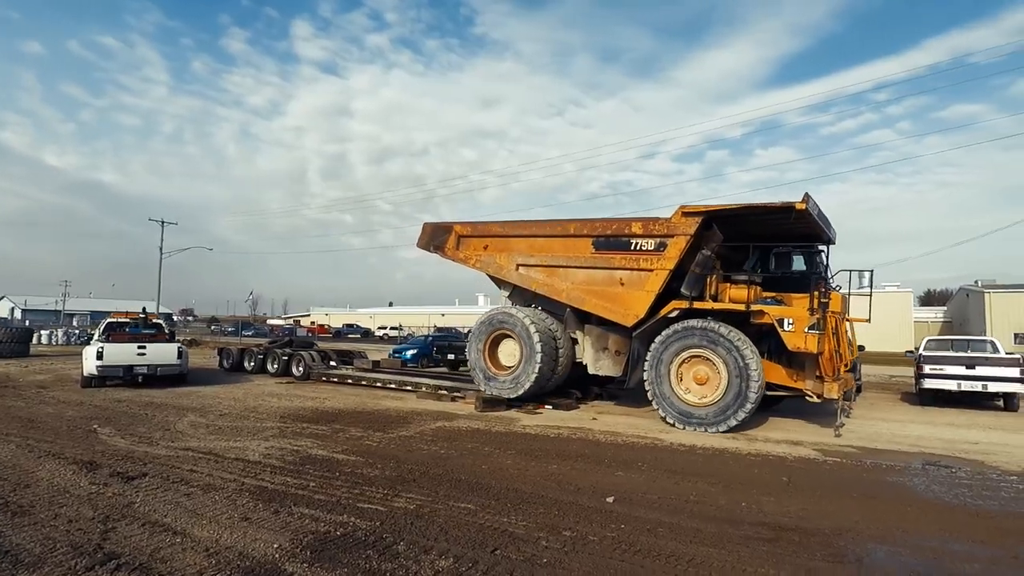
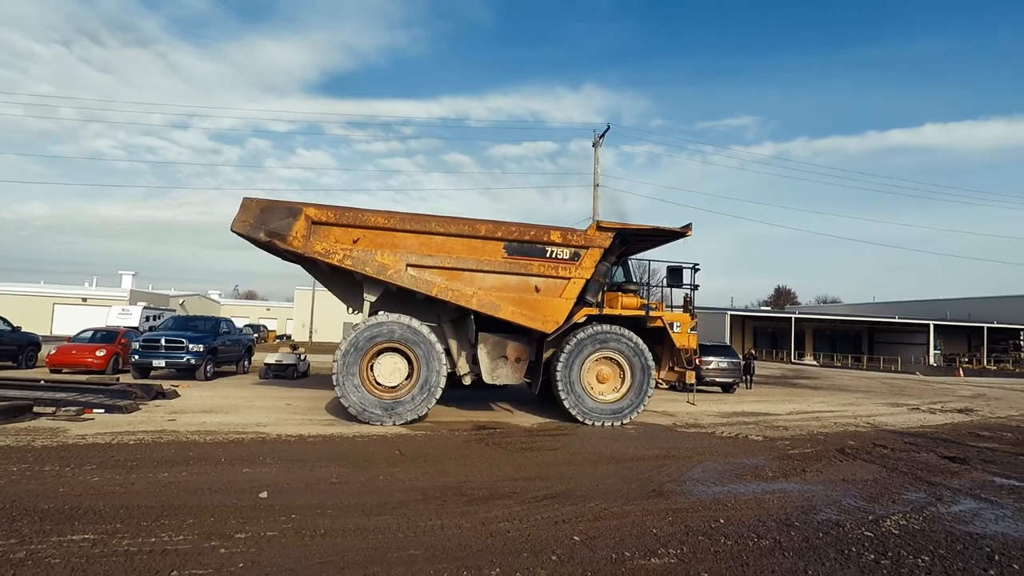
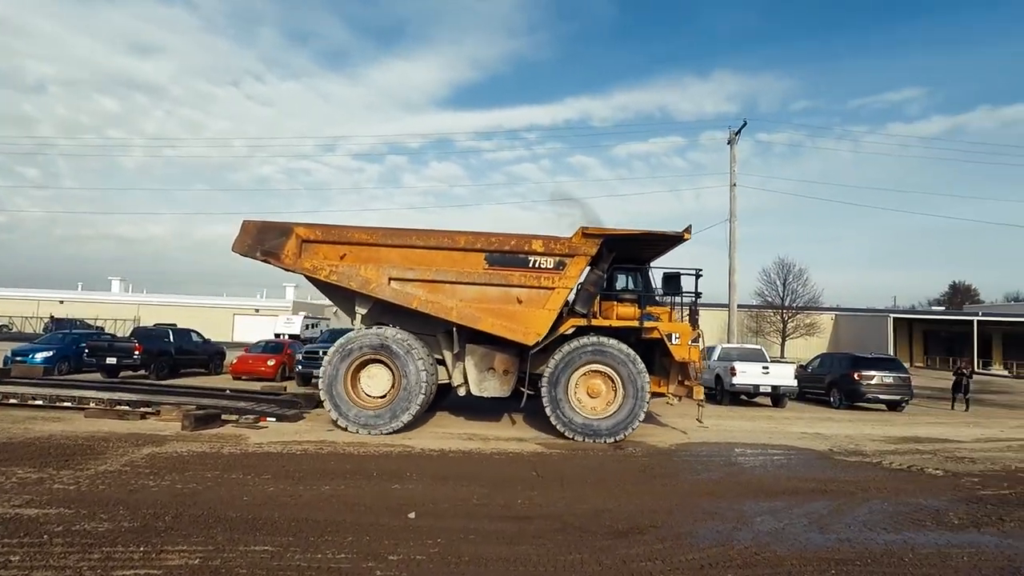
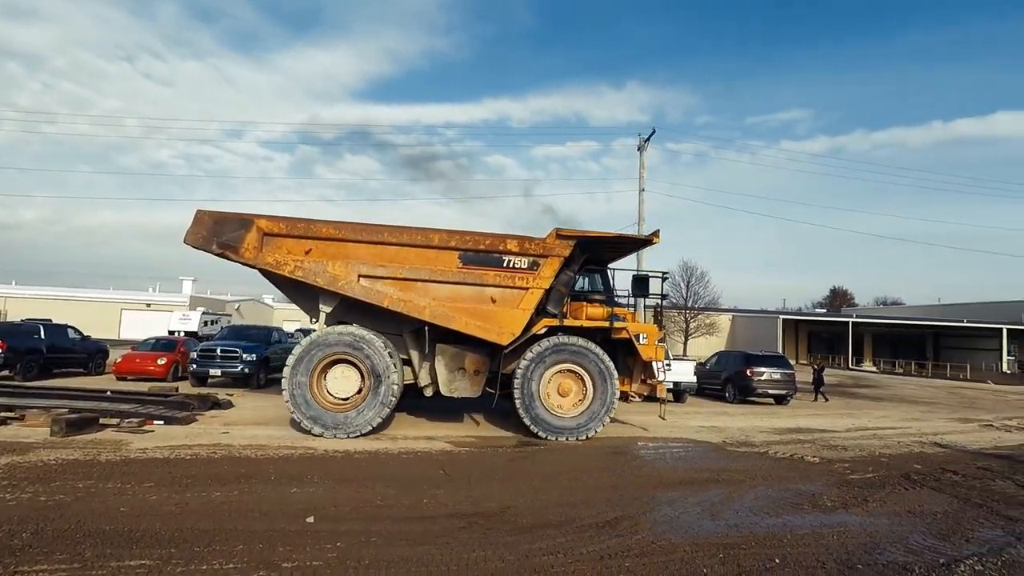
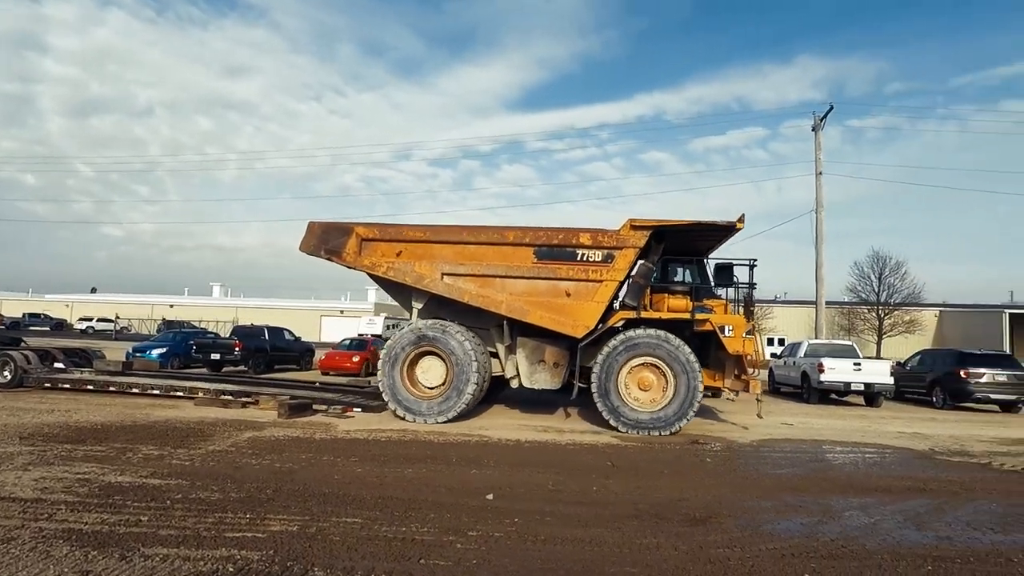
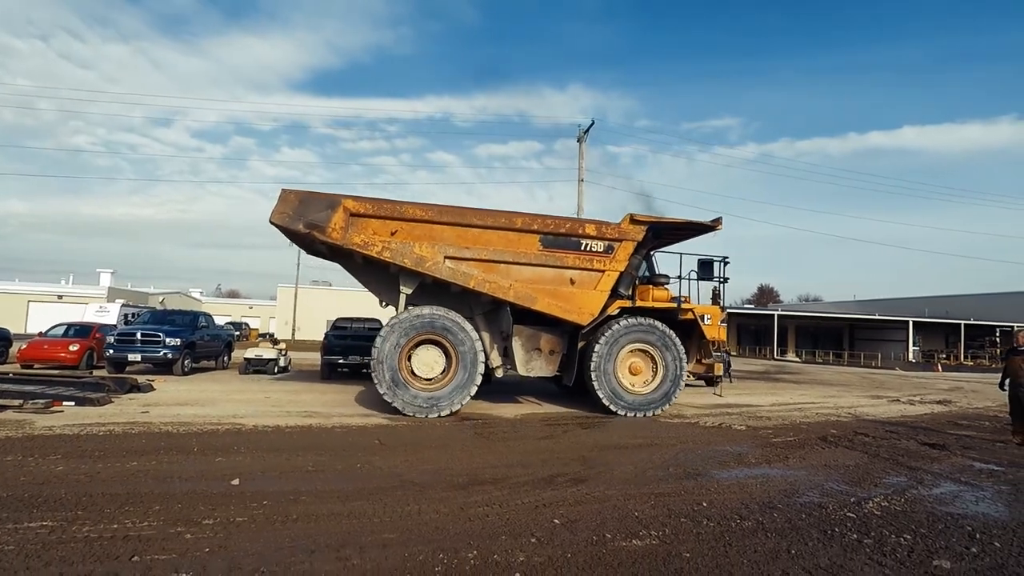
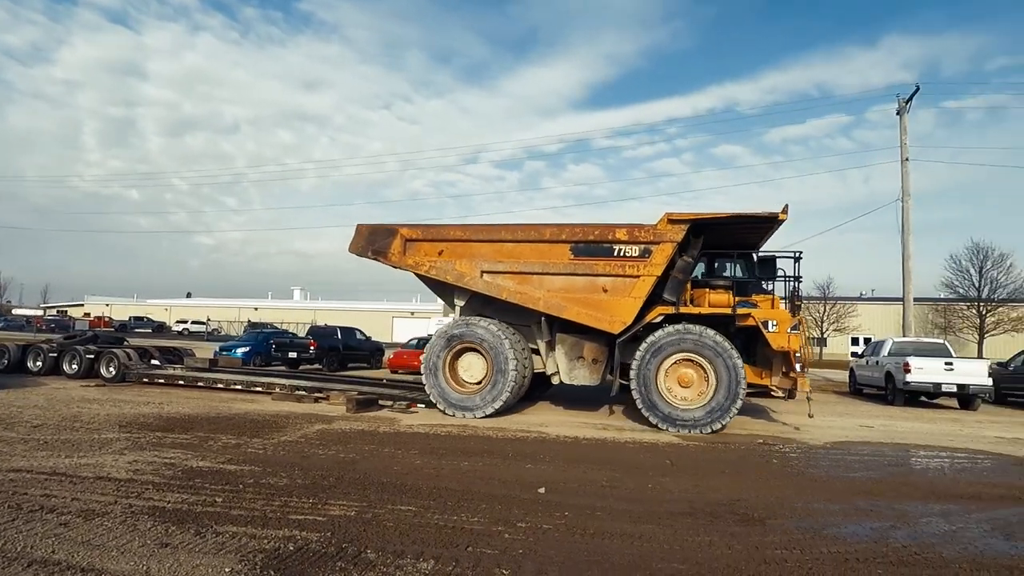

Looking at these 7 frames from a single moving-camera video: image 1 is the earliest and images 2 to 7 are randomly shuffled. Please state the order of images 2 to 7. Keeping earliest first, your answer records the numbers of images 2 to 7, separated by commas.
7, 5, 3, 4, 2, 6
